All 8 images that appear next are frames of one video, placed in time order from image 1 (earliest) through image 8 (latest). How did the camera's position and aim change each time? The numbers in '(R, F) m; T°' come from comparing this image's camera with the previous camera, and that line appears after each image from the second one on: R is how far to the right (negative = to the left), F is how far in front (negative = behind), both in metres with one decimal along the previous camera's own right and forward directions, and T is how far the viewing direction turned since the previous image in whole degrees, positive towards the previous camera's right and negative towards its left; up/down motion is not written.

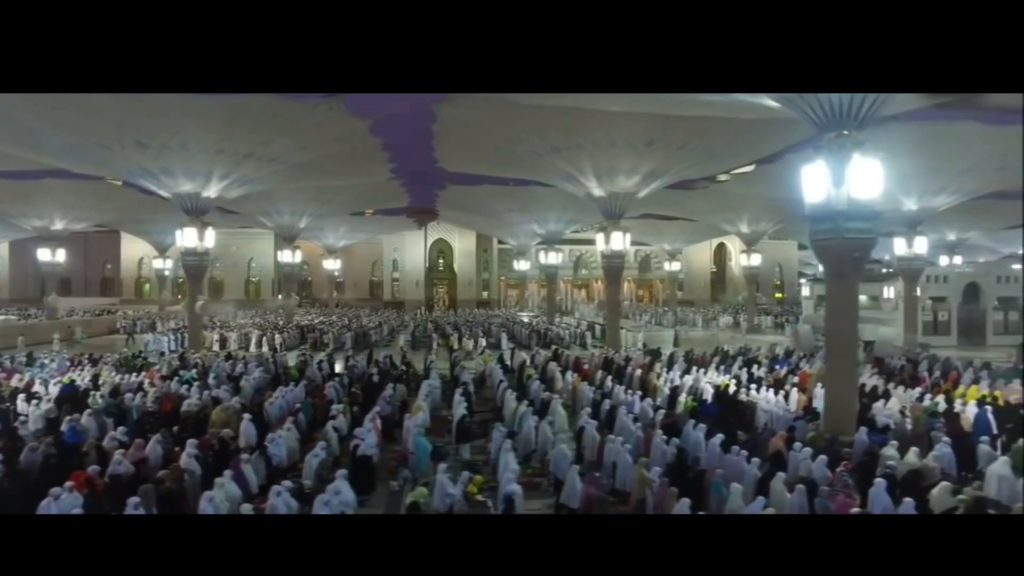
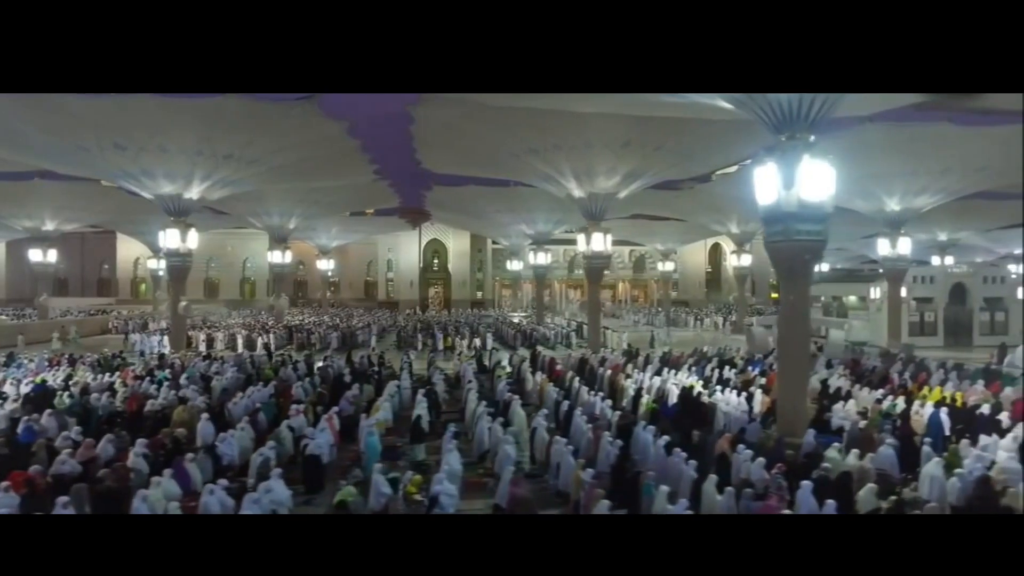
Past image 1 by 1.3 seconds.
(+0.5, -0.1) m; -1°
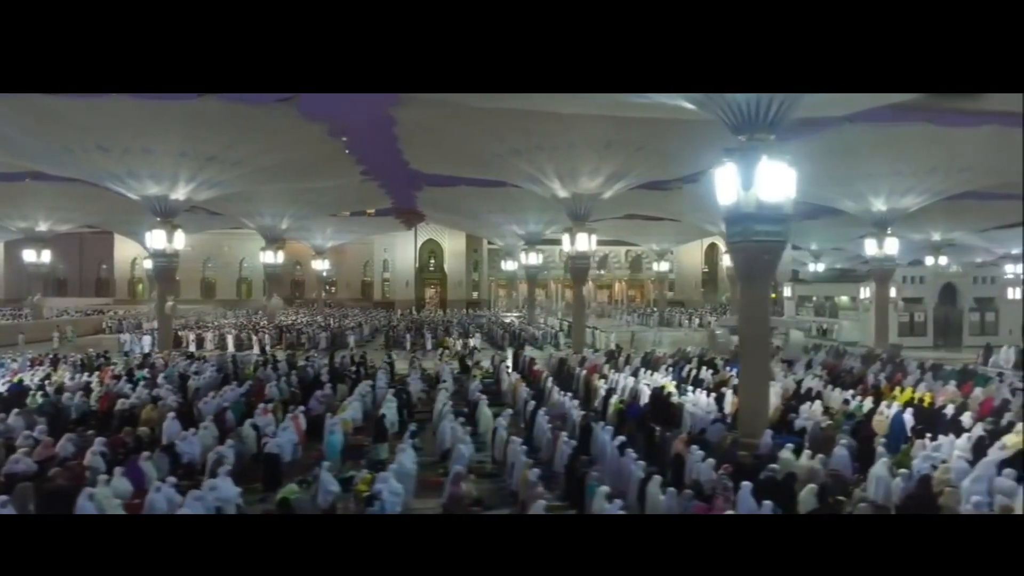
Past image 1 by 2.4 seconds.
(+0.4, 0.0) m; -1°
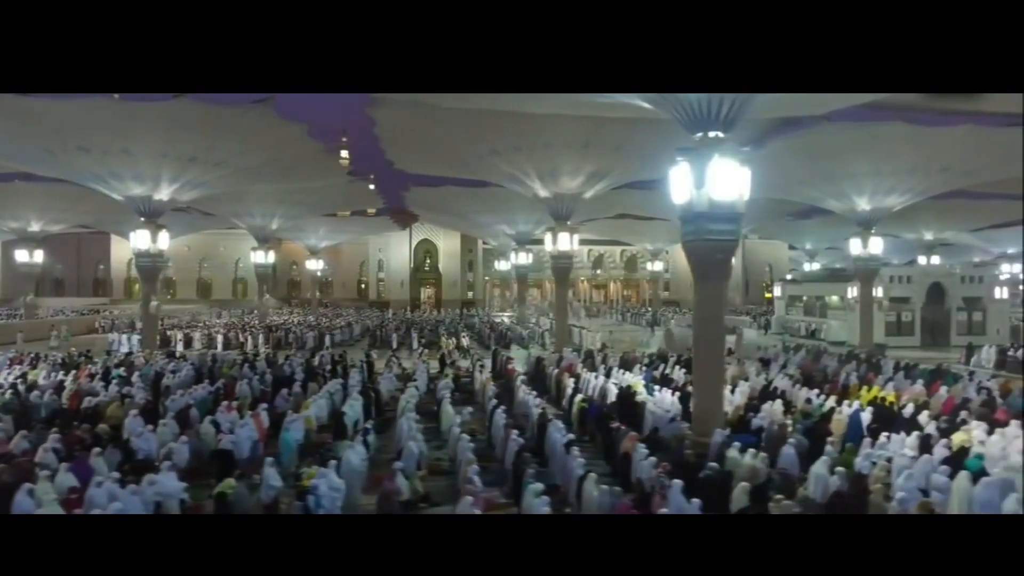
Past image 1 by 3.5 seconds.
(+0.5, 0.0) m; -1°
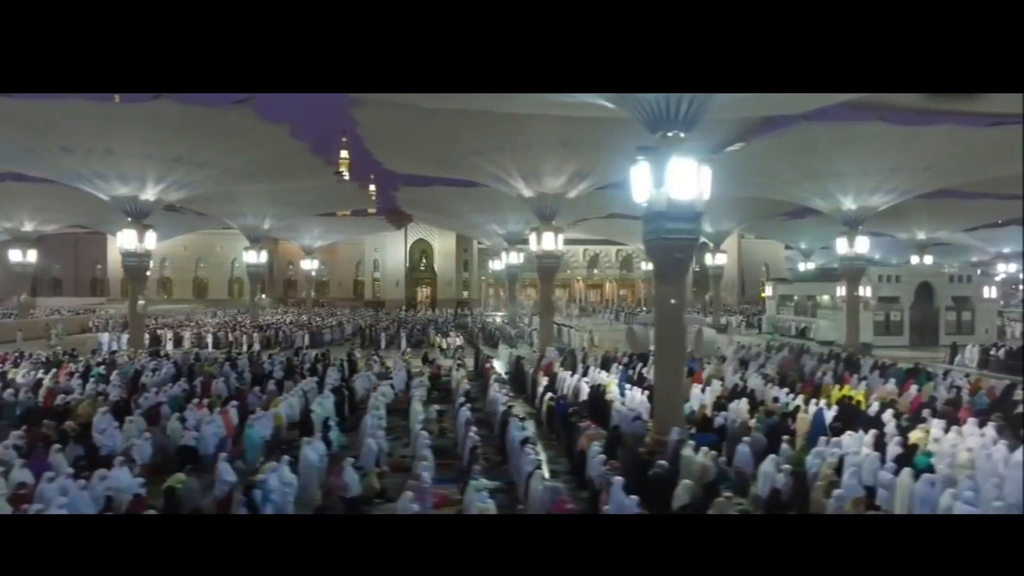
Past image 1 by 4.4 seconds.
(+0.4, 0.0) m; 0°
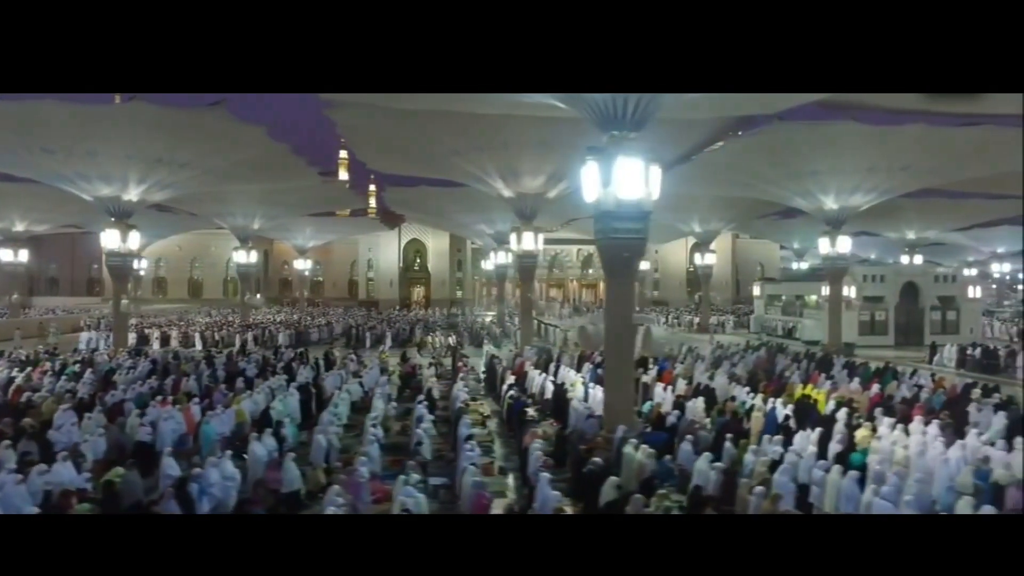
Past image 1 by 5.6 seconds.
(+0.5, -0.1) m; 0°
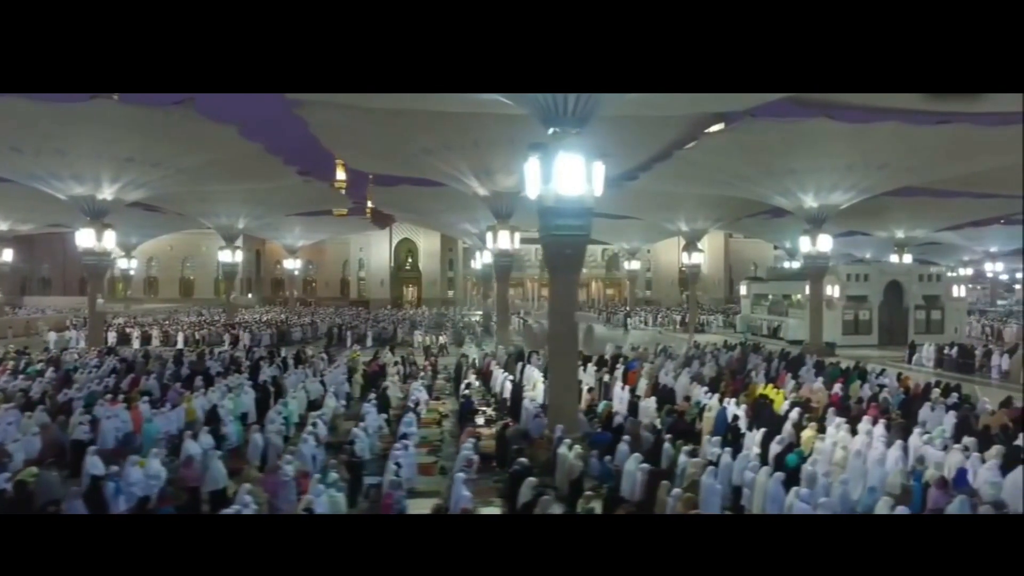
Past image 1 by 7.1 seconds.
(+0.6, +0.1) m; 0°
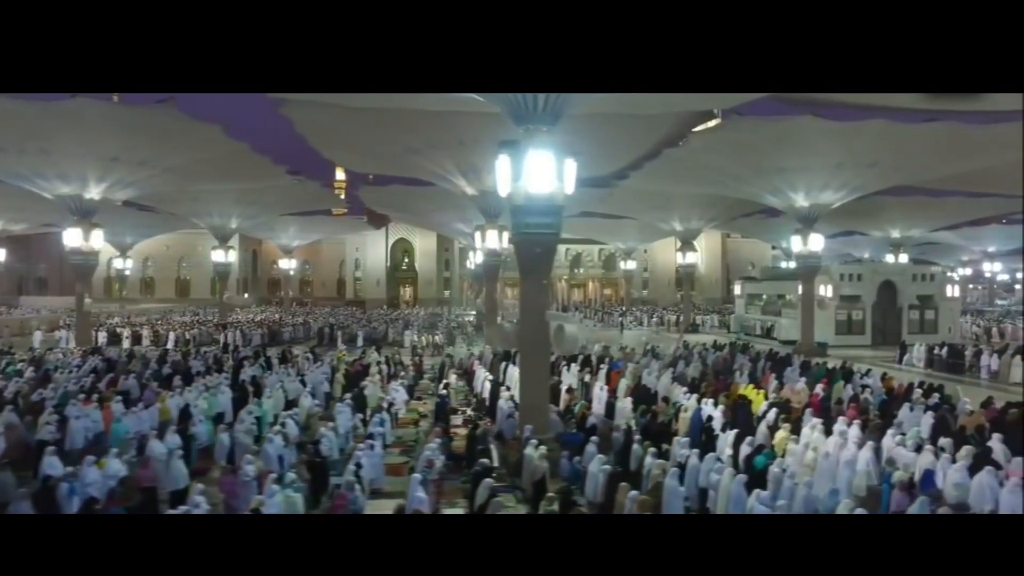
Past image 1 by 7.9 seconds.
(+0.3, +0.1) m; 0°
